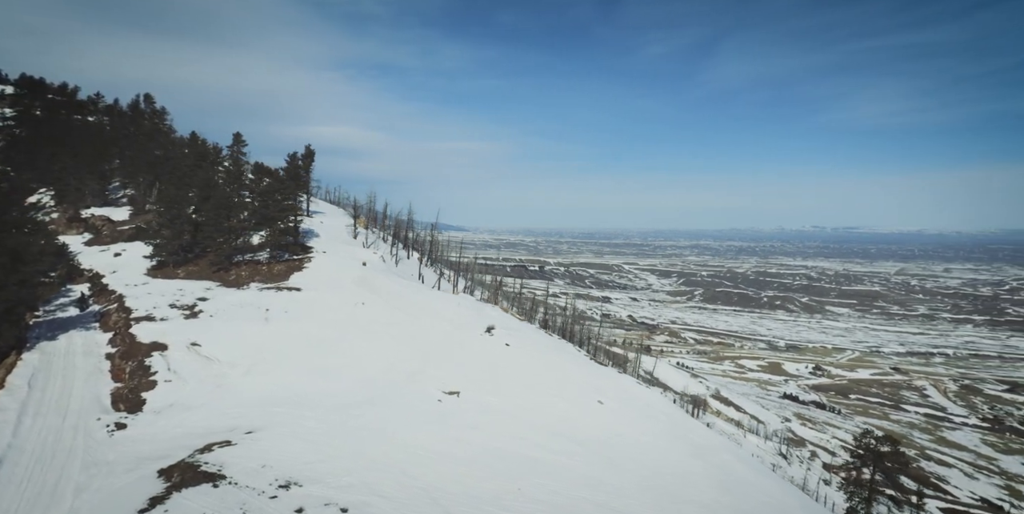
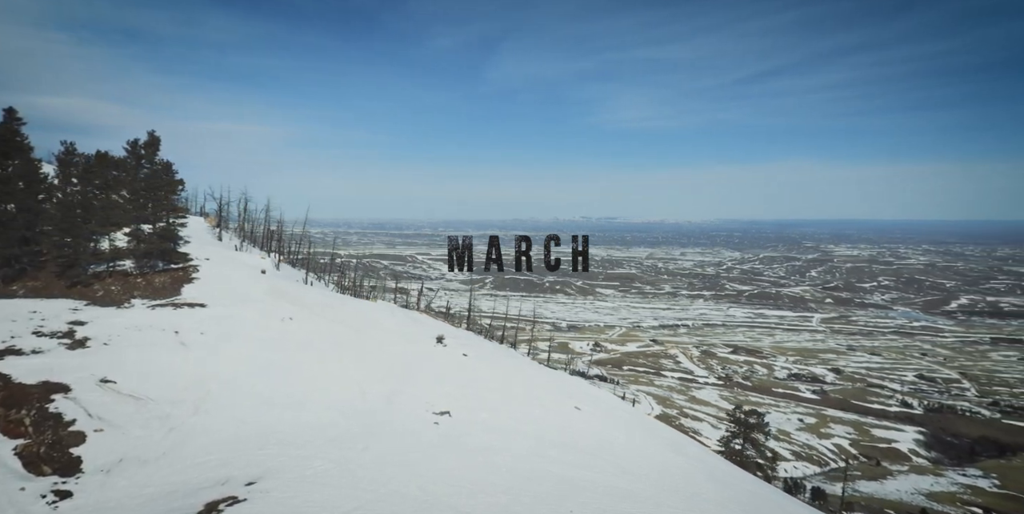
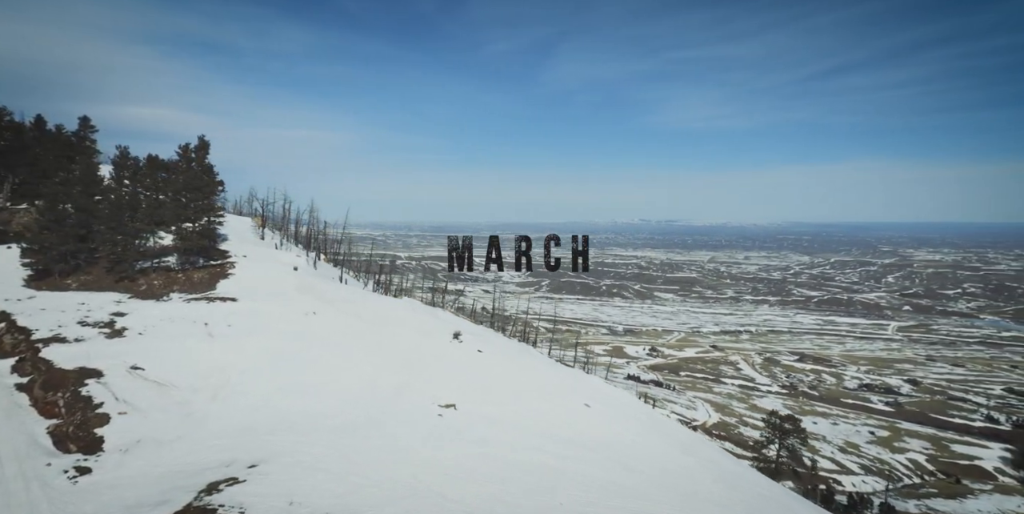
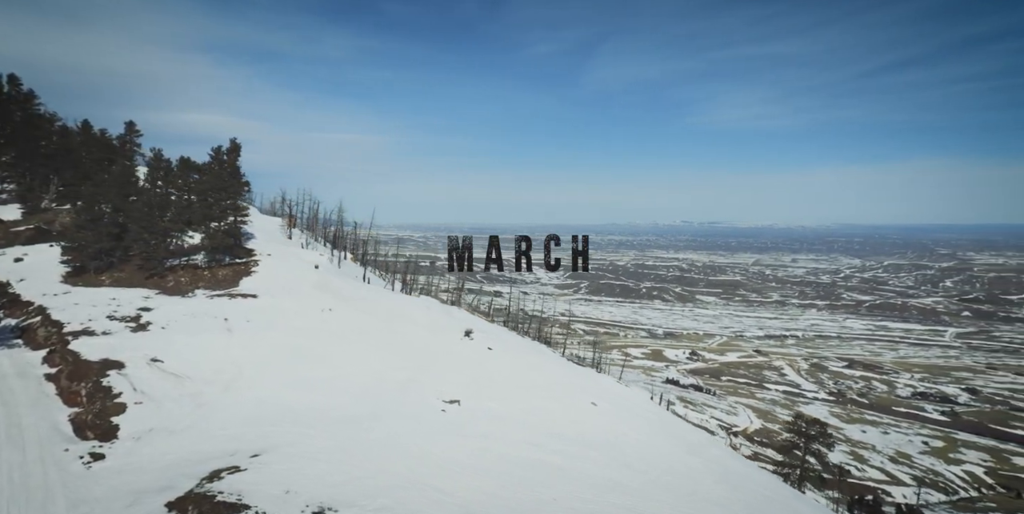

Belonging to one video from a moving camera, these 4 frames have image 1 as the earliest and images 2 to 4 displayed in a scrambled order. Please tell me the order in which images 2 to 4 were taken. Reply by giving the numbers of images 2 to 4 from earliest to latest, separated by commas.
4, 3, 2
